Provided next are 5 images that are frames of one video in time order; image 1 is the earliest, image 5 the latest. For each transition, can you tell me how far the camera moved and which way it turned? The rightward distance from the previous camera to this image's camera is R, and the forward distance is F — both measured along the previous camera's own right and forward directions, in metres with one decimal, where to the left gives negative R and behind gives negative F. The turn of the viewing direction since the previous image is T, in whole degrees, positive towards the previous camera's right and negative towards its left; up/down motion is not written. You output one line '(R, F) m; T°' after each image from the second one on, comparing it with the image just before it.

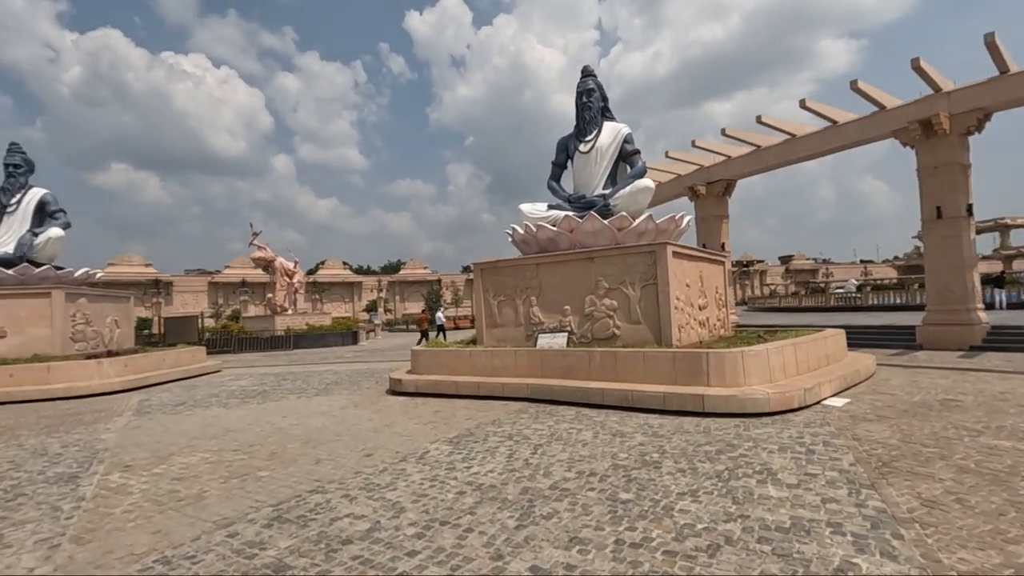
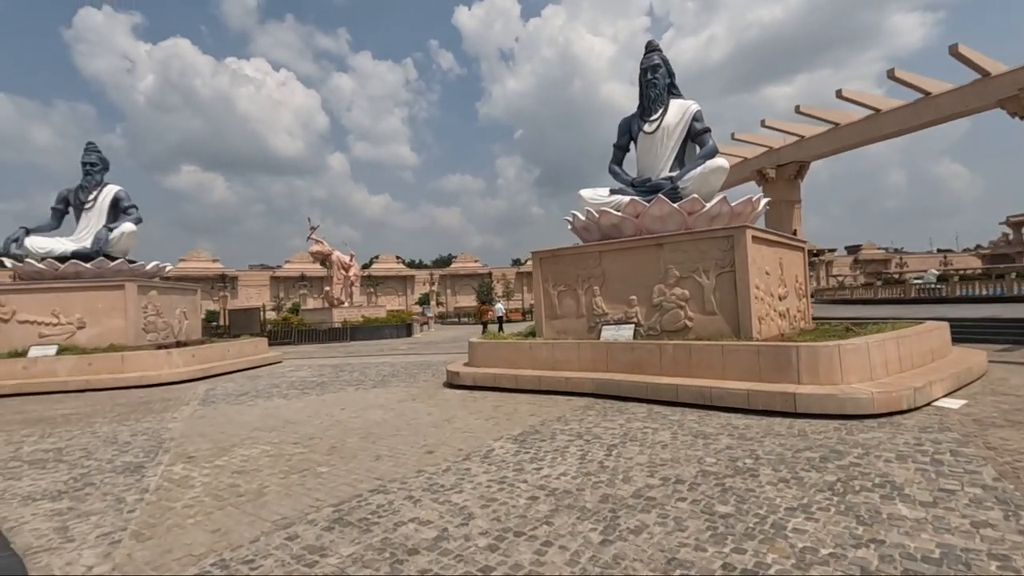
(-0.2, +0.4) m; -5°
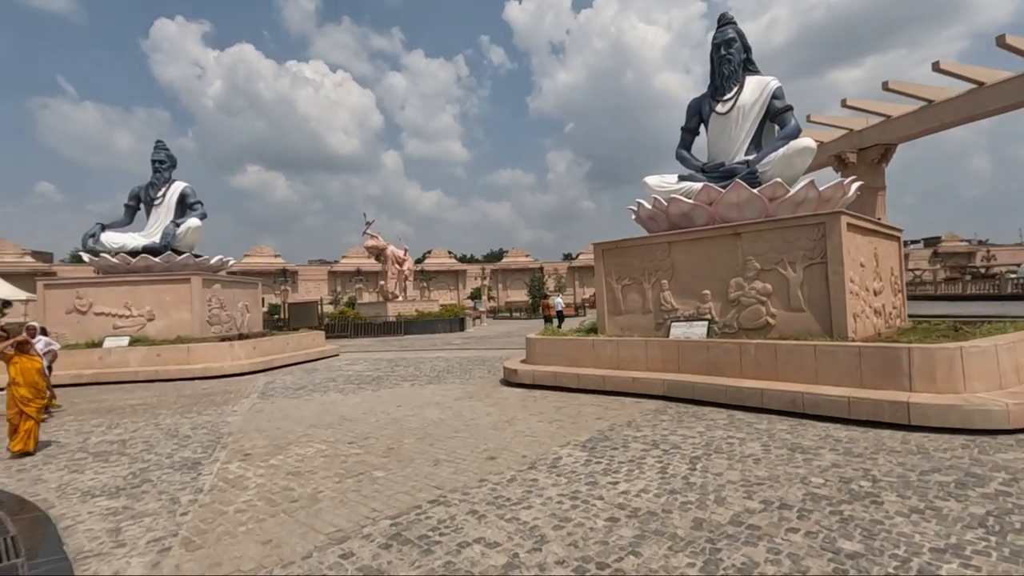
(-0.2, +0.4) m; -5°
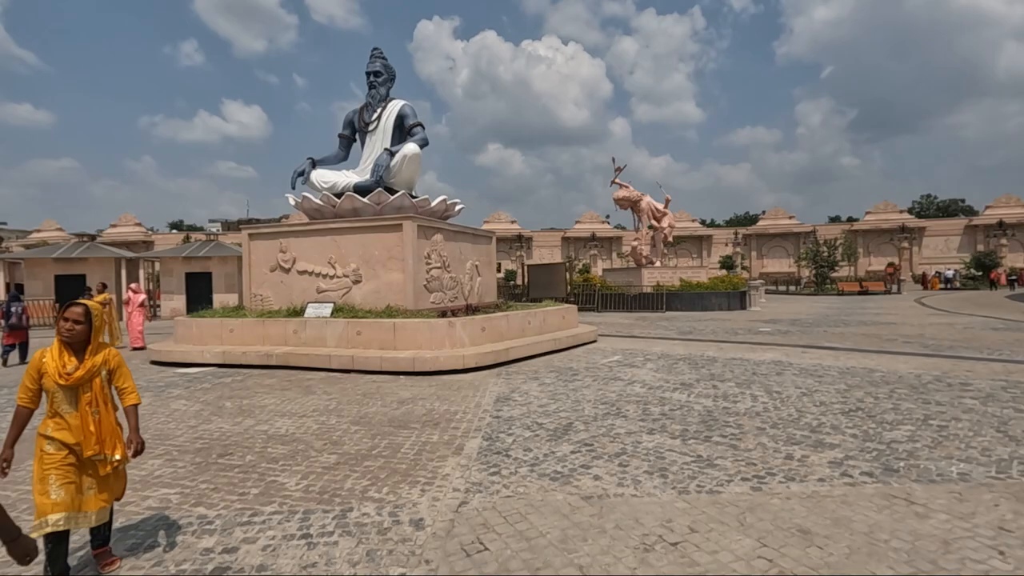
(-2.4, +5.4) m; -24°
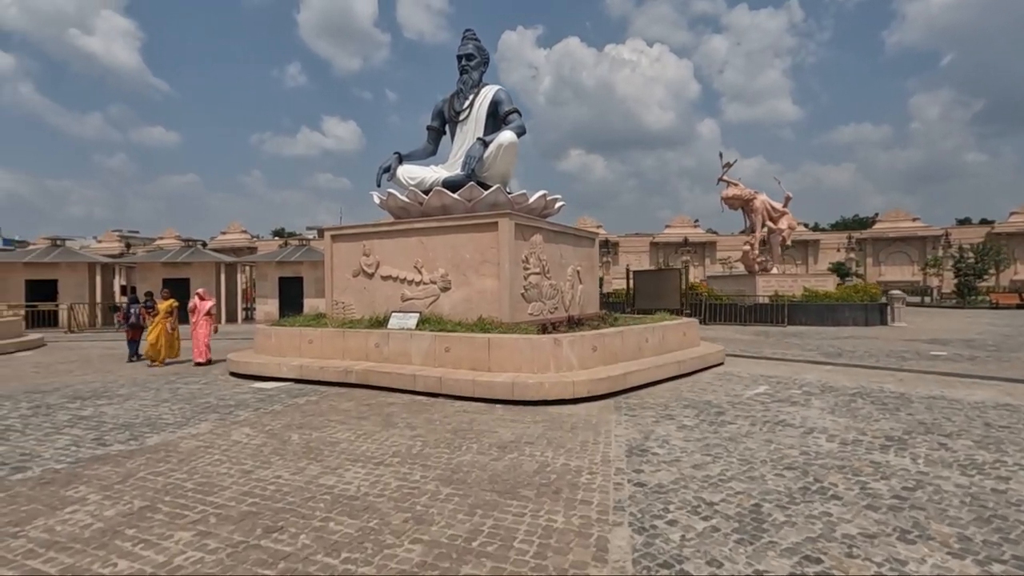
(-0.5, +1.4) m; -9°
